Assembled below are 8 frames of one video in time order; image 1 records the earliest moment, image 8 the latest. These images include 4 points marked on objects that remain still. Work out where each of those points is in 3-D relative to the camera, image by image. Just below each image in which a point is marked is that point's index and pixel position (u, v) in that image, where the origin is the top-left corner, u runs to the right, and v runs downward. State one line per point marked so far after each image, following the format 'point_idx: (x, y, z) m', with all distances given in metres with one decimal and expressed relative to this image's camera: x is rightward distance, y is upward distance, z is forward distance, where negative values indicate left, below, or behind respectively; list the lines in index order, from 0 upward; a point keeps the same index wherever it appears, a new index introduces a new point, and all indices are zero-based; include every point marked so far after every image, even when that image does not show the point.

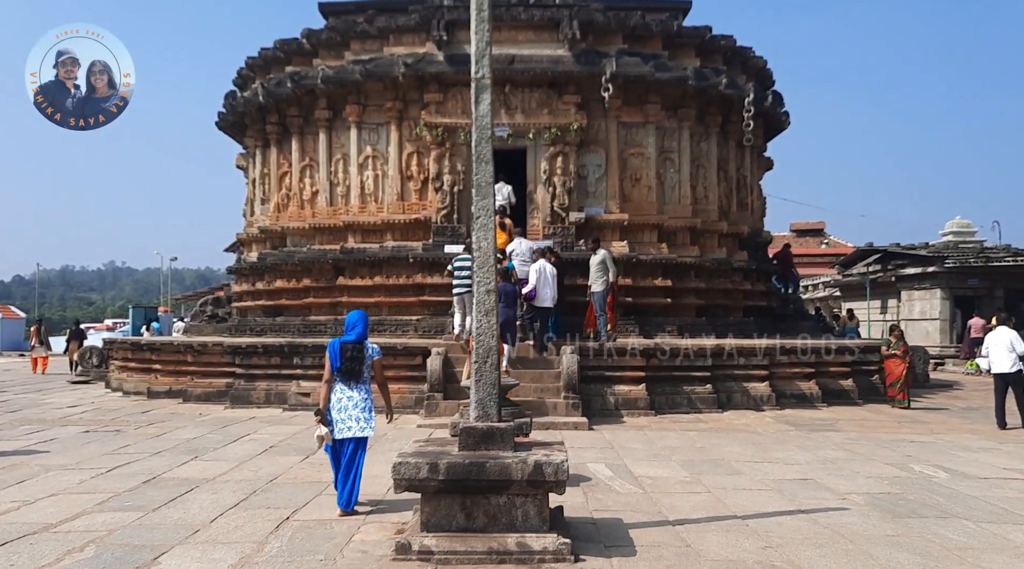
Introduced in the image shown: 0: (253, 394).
0: (-4.1, -1.7, +12.0) m
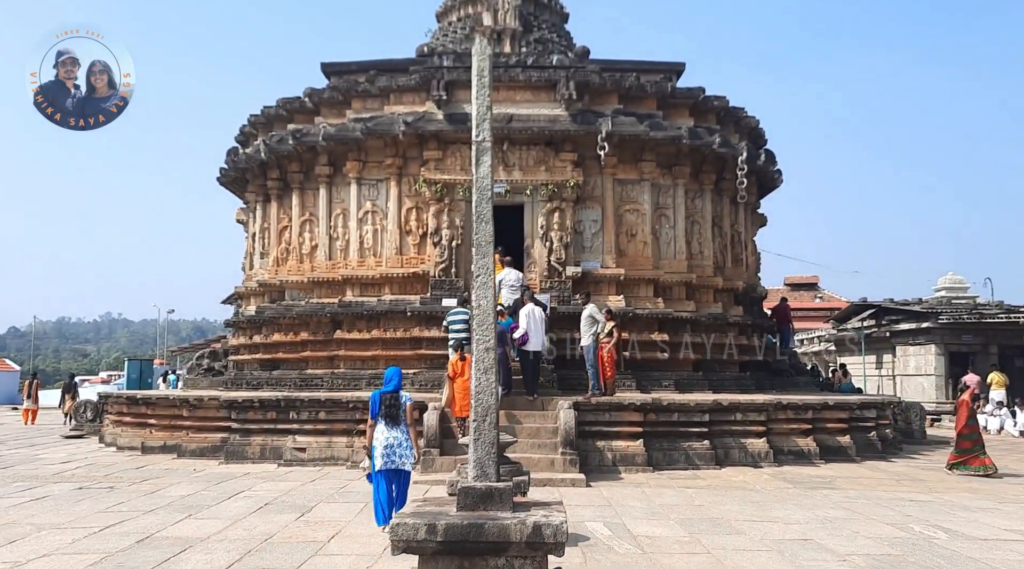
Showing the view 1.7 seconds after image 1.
0: (-4.2, -2.6, +11.9) m
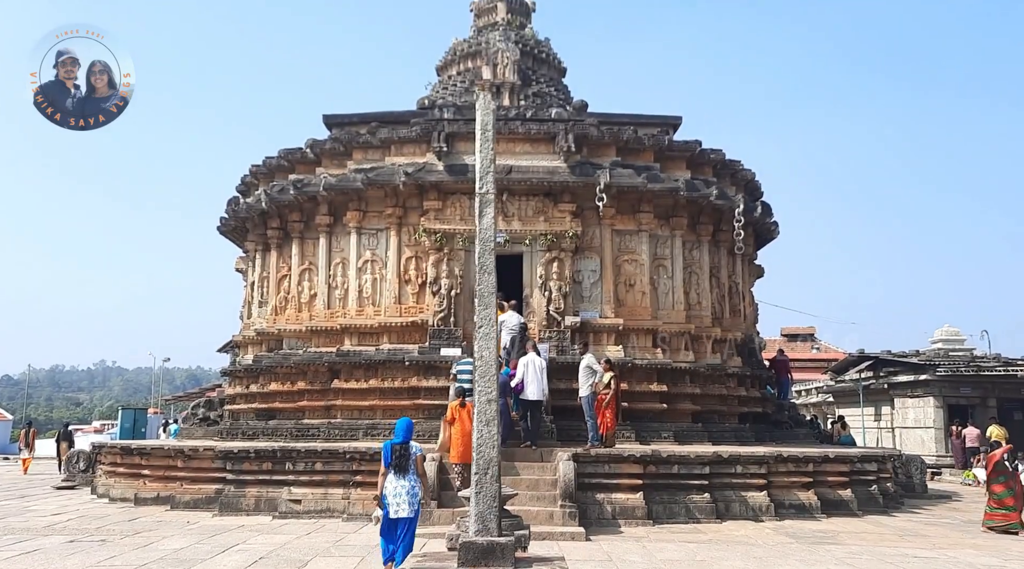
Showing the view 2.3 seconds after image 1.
0: (-4.2, -3.4, +11.7) m
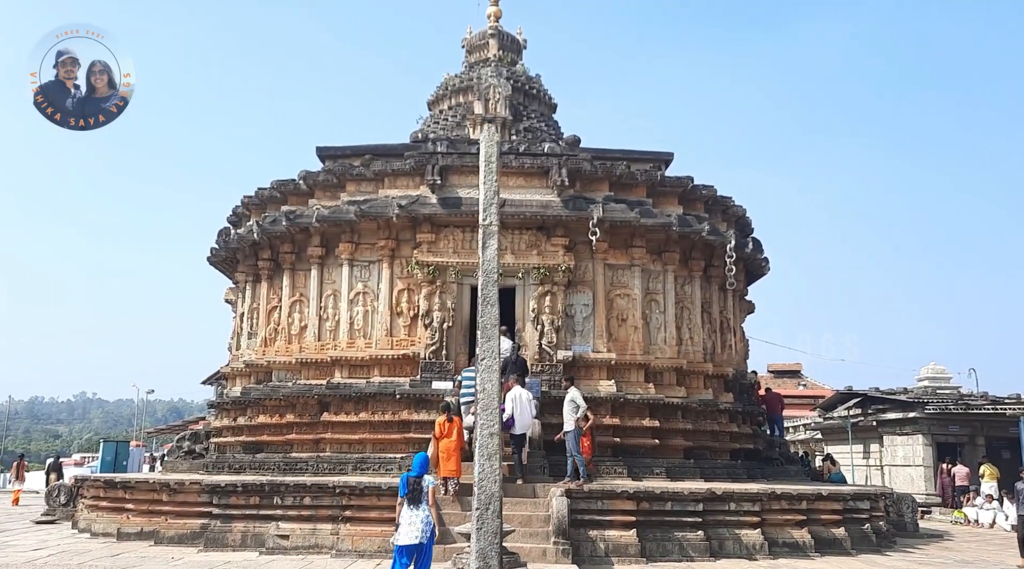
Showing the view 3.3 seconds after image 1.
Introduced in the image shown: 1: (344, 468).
0: (-4.3, -3.8, +11.5) m
1: (-2.8, -3.1, +12.7) m
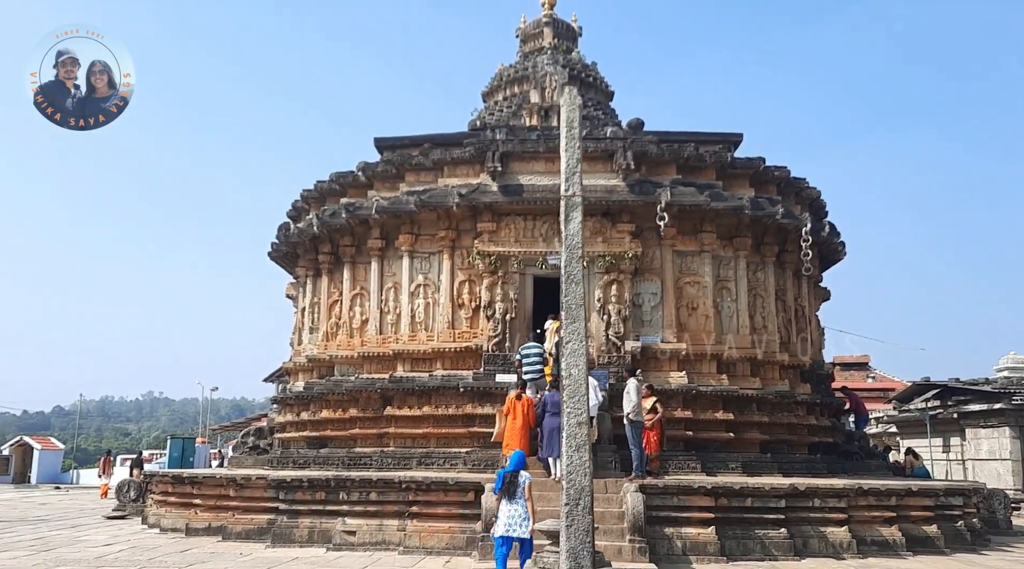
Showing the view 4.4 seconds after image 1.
0: (-3.3, -3.7, +11.3) m
1: (-1.7, -2.9, +12.5) m
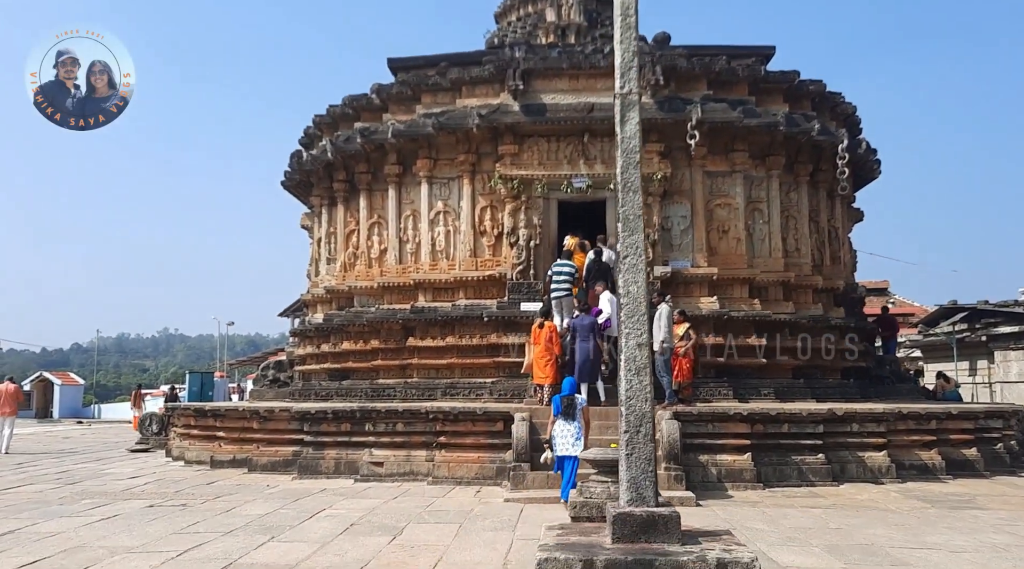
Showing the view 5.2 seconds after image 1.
0: (-2.8, -2.6, +11.2) m
1: (-1.3, -1.8, +12.3) m
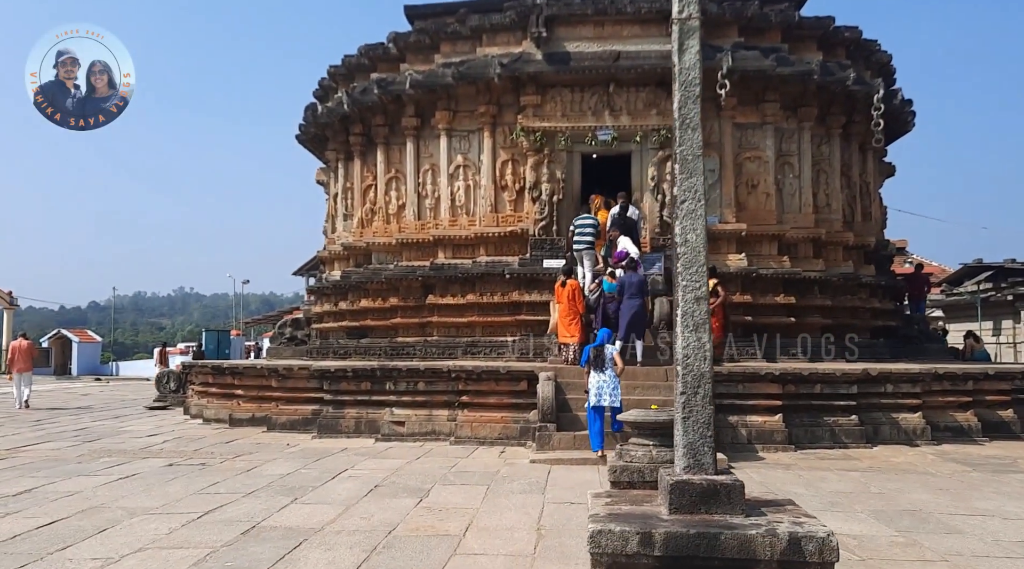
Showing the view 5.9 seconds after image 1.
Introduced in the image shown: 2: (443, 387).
0: (-2.5, -2.0, +11.0) m
1: (-0.9, -1.1, +12.0) m
2: (-1.0, -1.4, +10.7) m
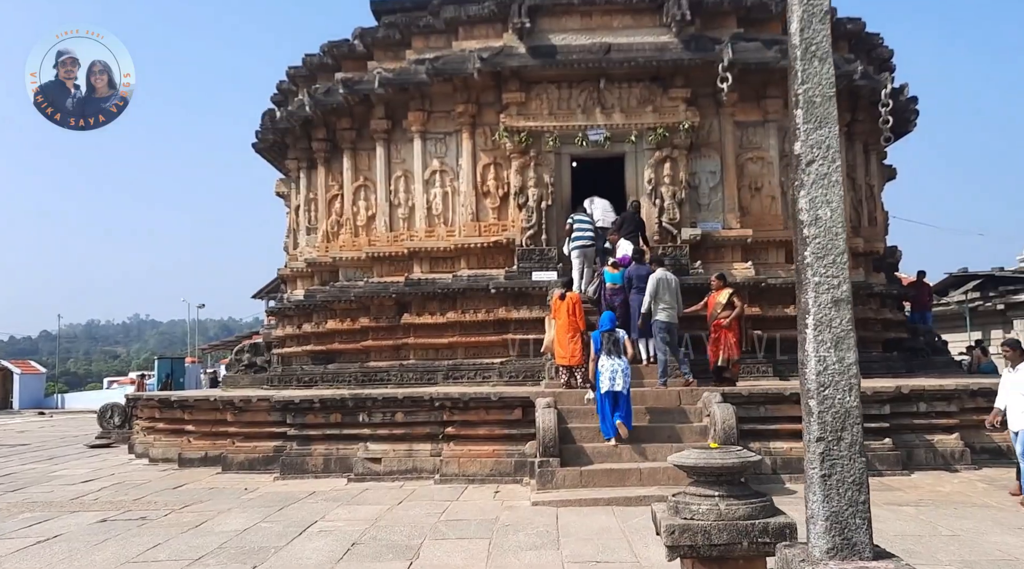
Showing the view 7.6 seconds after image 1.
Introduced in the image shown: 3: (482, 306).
0: (-2.6, -2.2, +9.6) m
1: (-1.1, -1.3, +10.7) m
2: (-1.1, -1.6, +9.3) m
3: (-0.4, -0.3, +11.1) m
